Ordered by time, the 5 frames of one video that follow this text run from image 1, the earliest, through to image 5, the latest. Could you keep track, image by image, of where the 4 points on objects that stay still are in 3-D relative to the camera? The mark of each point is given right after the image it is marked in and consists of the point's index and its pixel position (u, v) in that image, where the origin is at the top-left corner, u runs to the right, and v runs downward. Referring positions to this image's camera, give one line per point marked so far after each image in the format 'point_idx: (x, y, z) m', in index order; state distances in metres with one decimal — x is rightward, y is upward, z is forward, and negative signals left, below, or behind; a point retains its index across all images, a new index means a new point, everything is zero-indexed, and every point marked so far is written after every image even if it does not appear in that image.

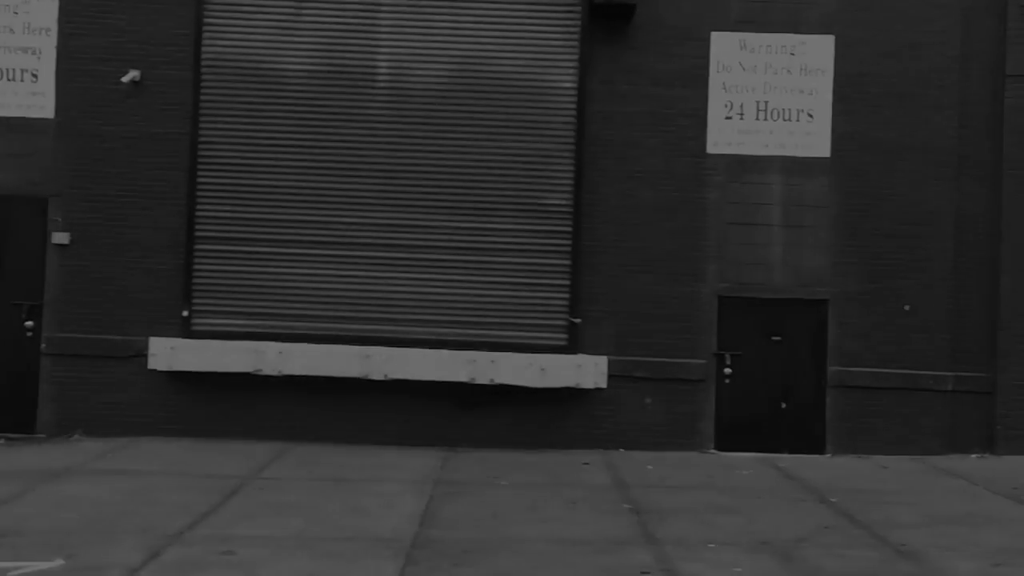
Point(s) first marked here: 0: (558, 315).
0: (+0.4, -0.3, +9.5) m
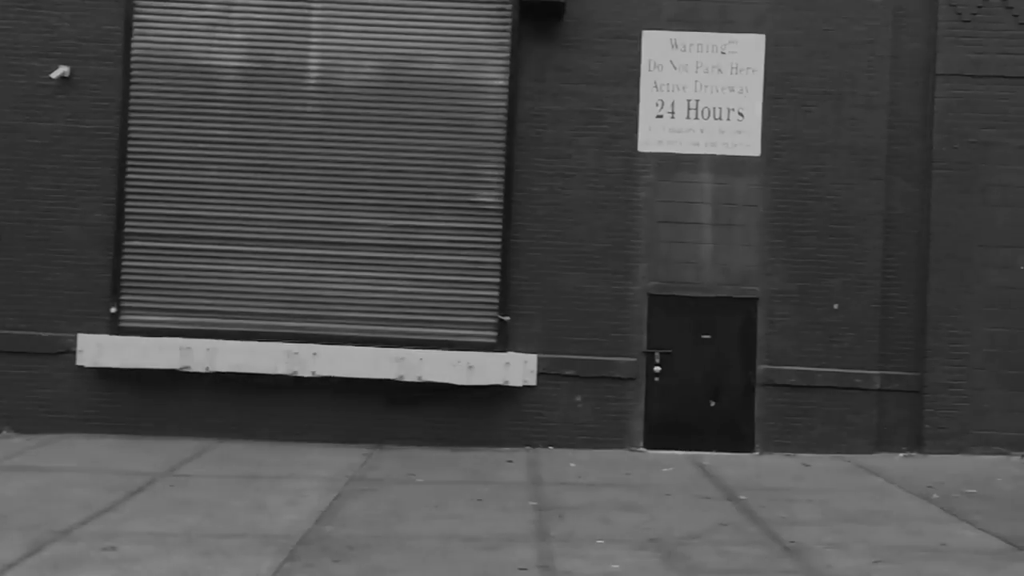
0: (-0.2, -0.2, +9.5) m
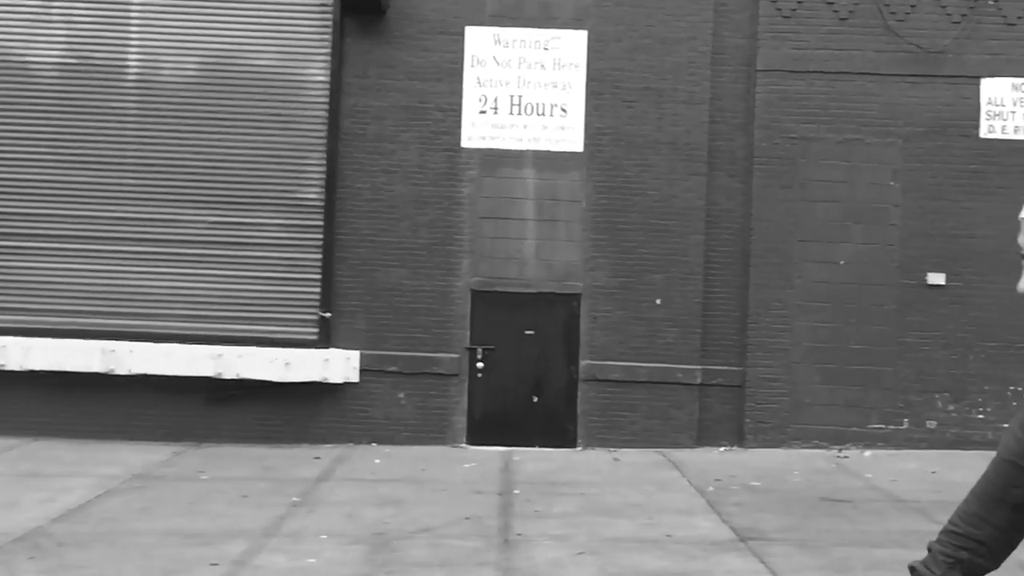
0: (-2.0, -0.2, +9.5) m
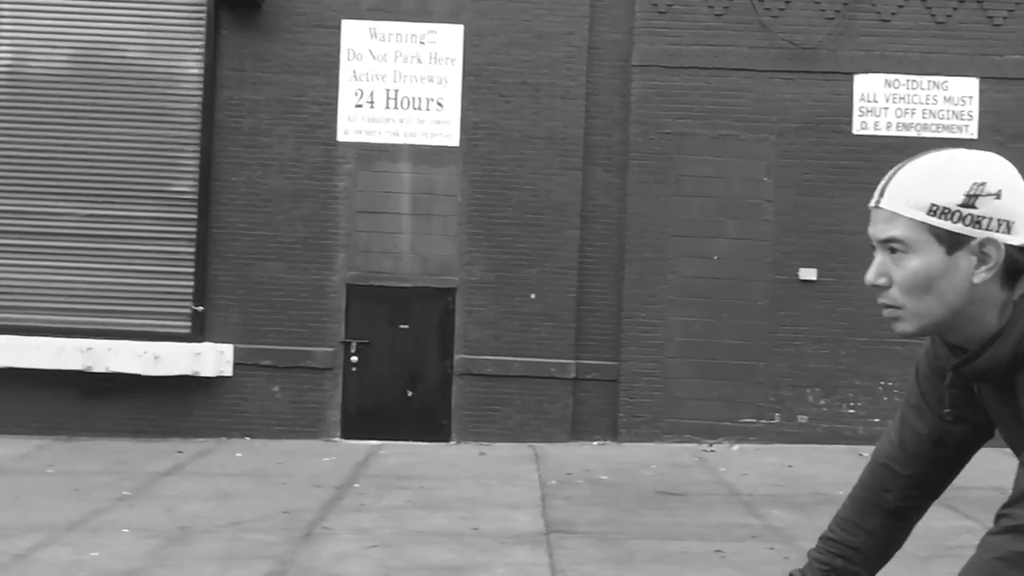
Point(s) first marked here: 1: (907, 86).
0: (-3.2, -0.2, +9.4) m
1: (+3.9, +2.0, +9.5) m
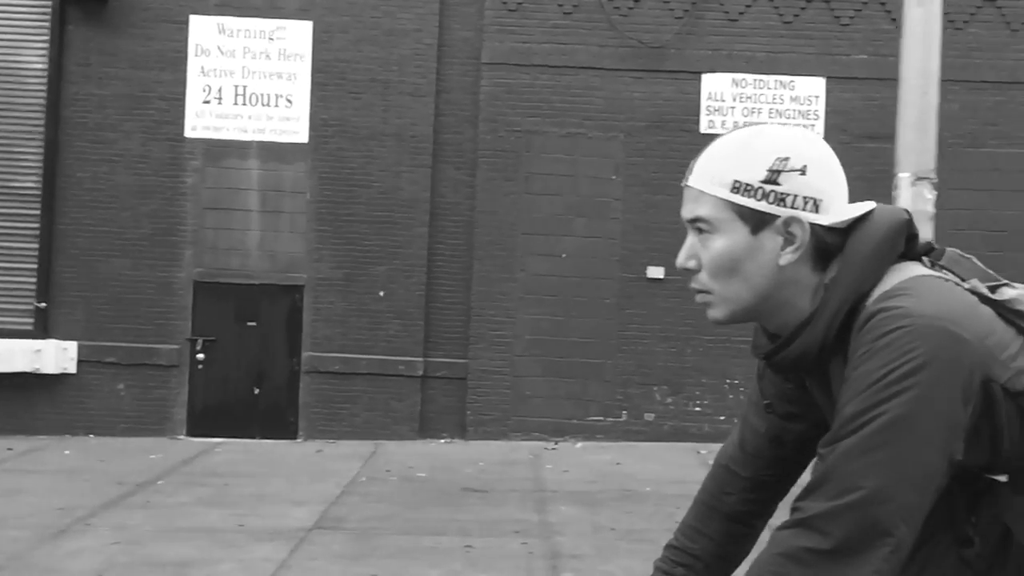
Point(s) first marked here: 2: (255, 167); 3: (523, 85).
0: (-4.7, -0.1, +9.4) m
1: (+2.4, +2.0, +9.5) m
2: (-2.5, +1.2, +9.5) m
3: (+0.1, +2.0, +9.5) m
